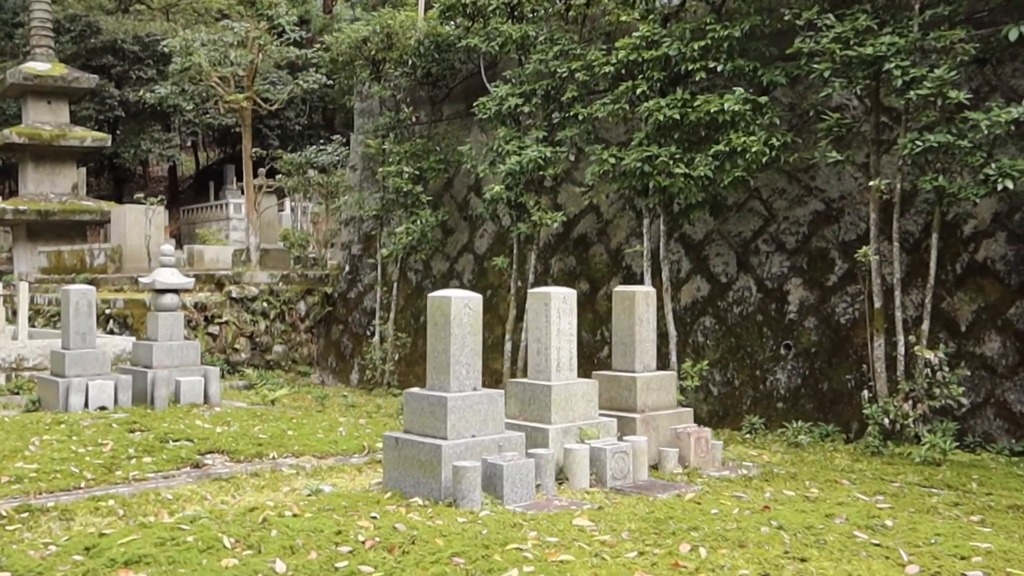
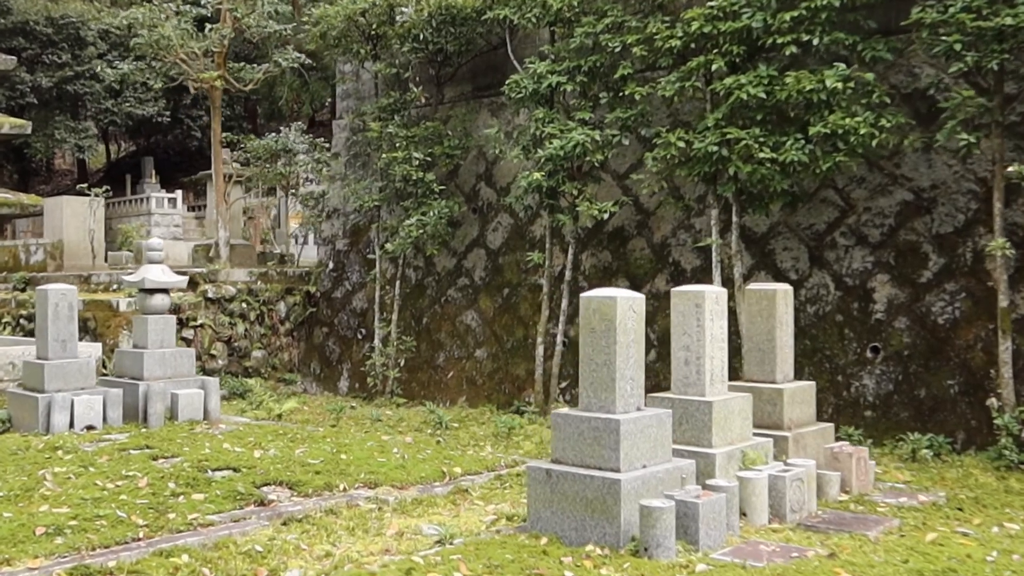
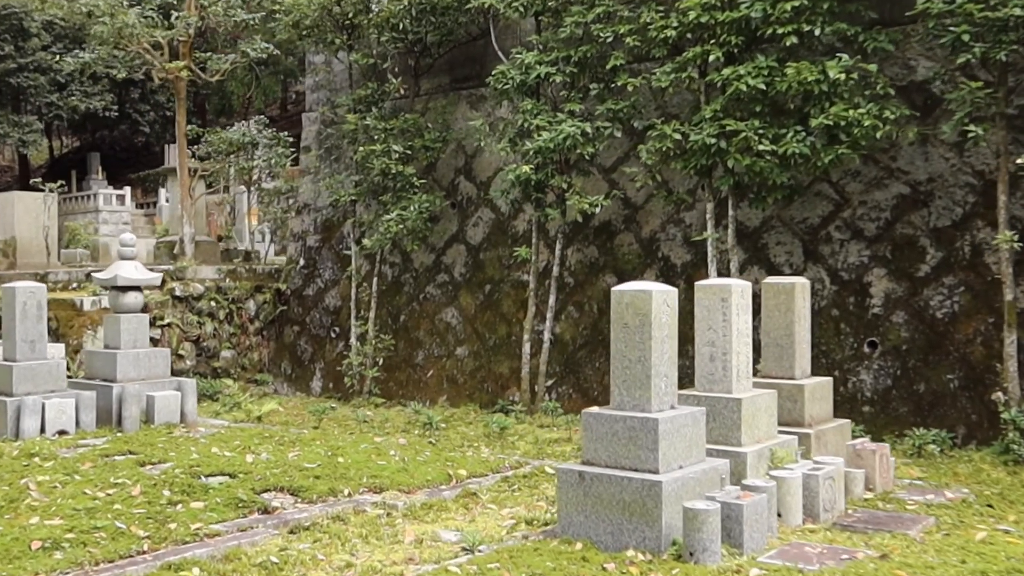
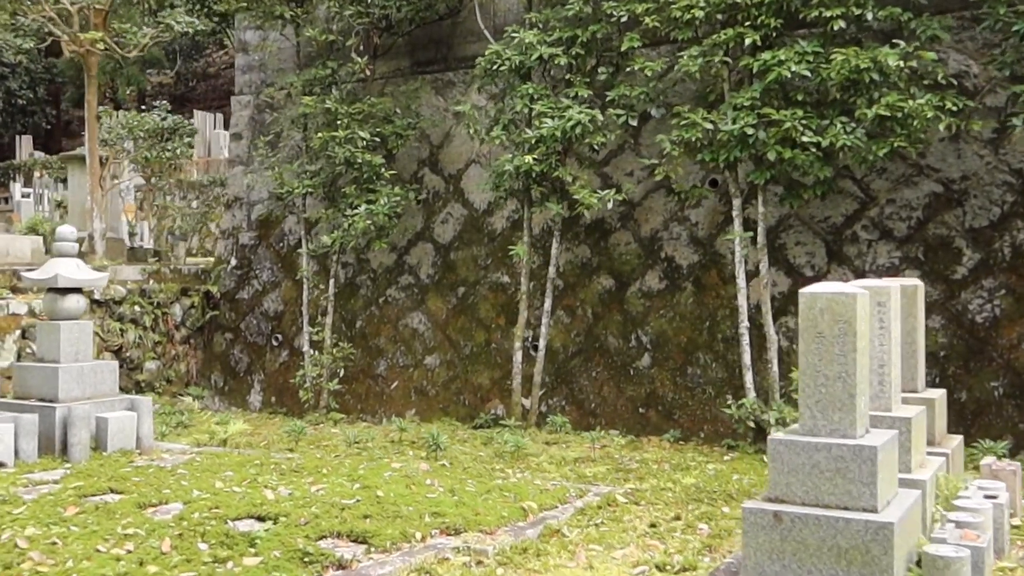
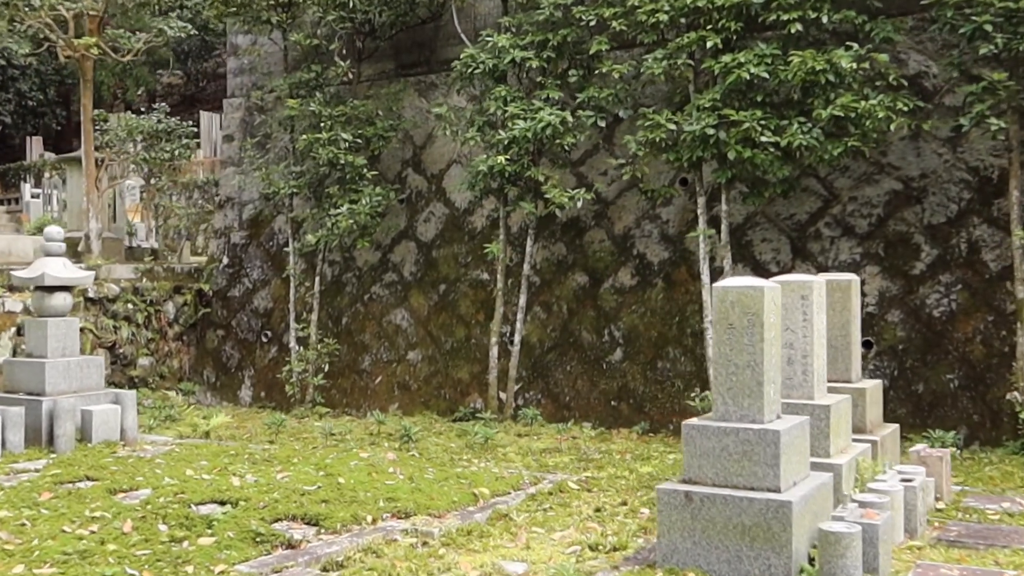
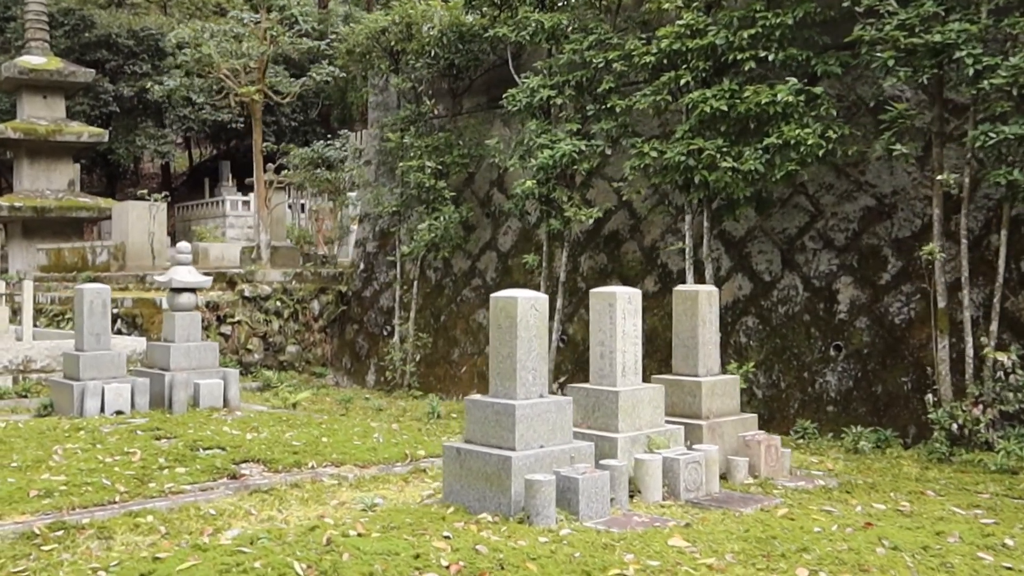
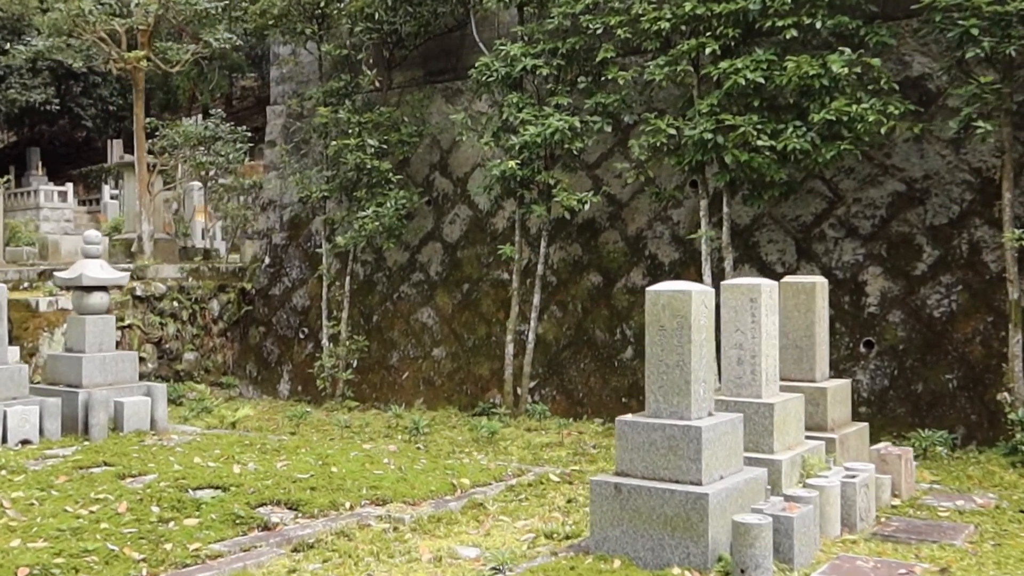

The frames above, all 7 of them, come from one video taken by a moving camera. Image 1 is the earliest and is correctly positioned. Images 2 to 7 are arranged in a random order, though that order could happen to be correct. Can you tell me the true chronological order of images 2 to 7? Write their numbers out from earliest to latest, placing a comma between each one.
6, 2, 3, 7, 5, 4
